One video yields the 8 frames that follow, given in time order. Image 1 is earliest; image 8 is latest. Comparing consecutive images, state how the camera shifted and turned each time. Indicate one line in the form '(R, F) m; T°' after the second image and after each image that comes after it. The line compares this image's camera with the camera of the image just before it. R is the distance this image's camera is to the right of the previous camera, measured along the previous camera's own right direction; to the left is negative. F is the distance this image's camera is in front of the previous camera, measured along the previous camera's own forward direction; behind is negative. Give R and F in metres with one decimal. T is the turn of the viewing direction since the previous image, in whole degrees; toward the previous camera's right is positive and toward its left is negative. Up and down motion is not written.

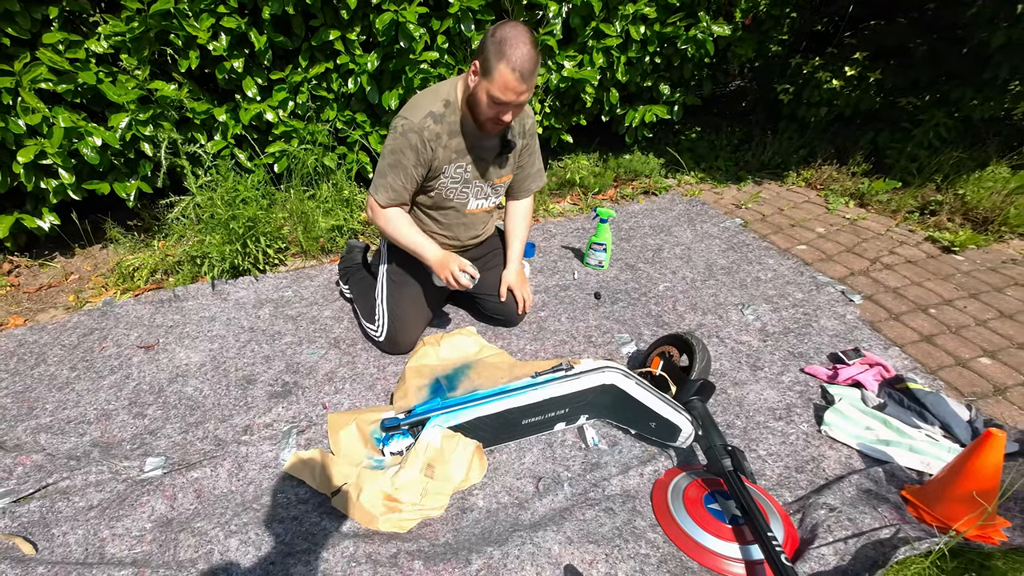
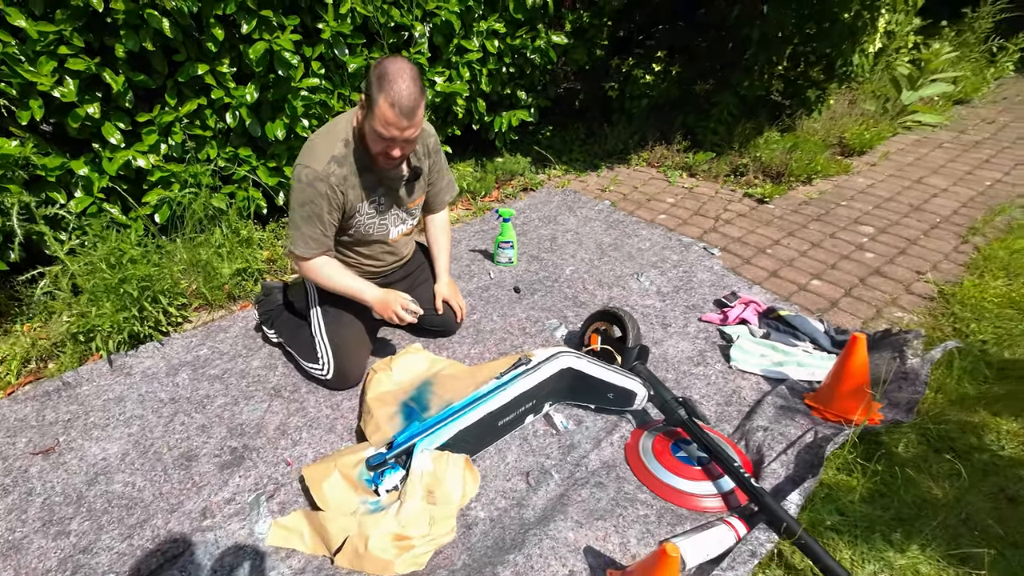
(-0.4, 0.0) m; +16°
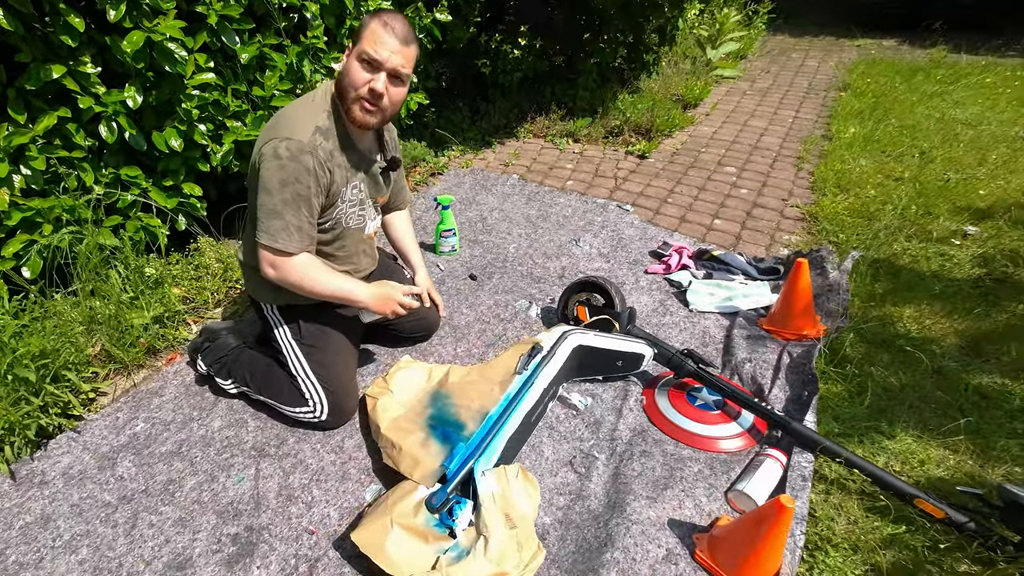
(-0.5, +0.3) m; +15°
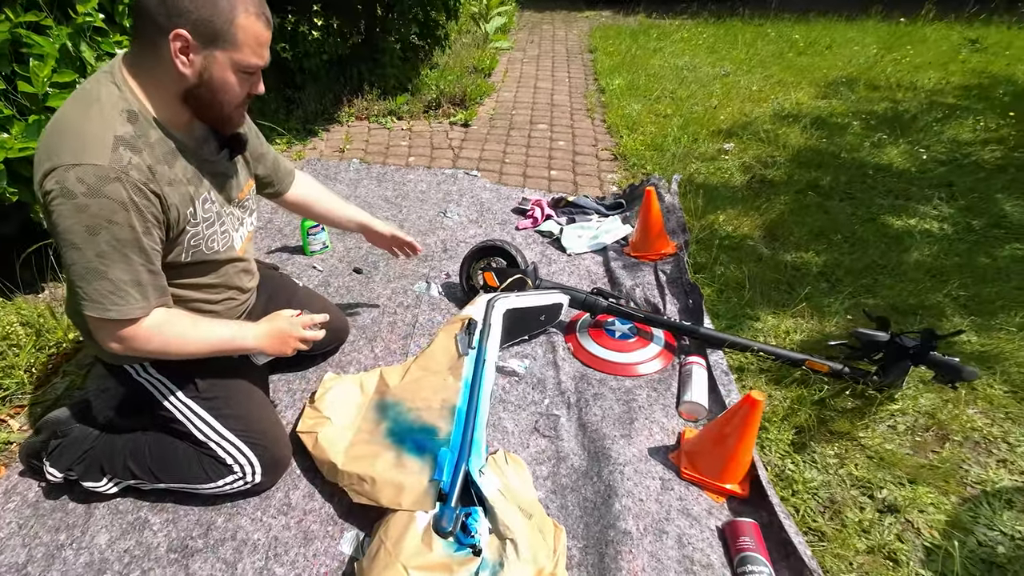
(-0.4, +0.2) m; +20°
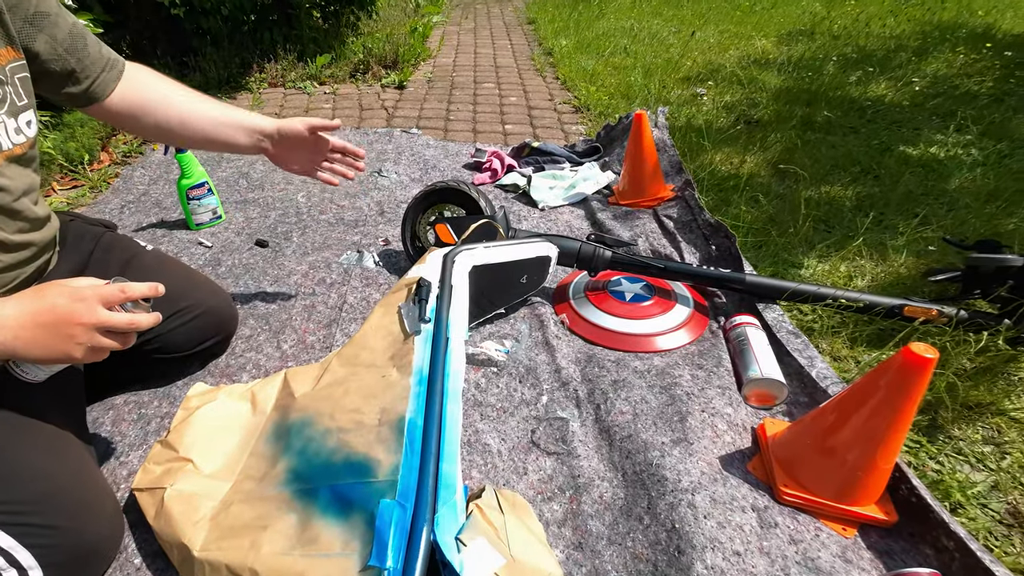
(0.0, +0.7) m; +5°
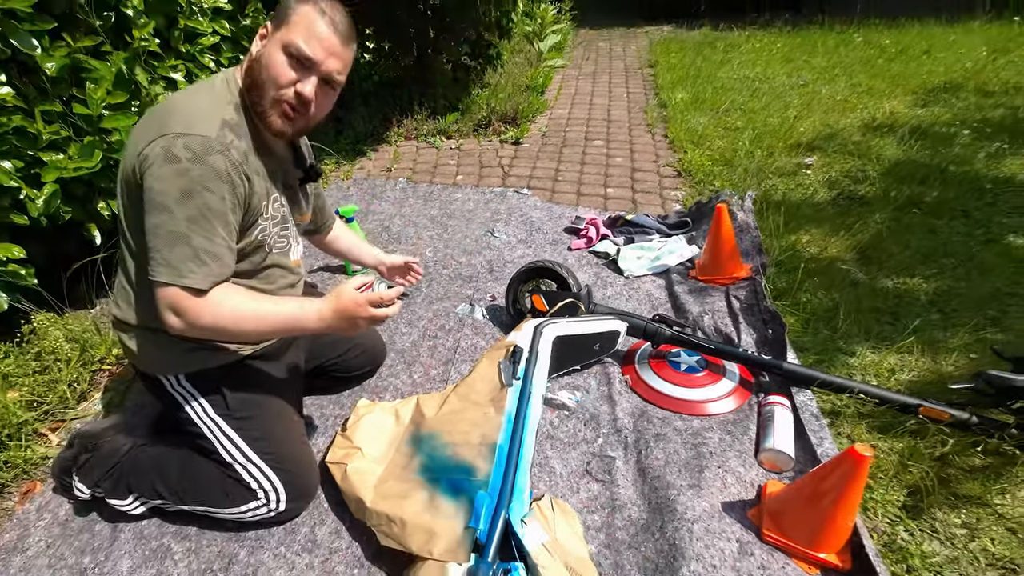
(+0.1, -0.5) m; -12°
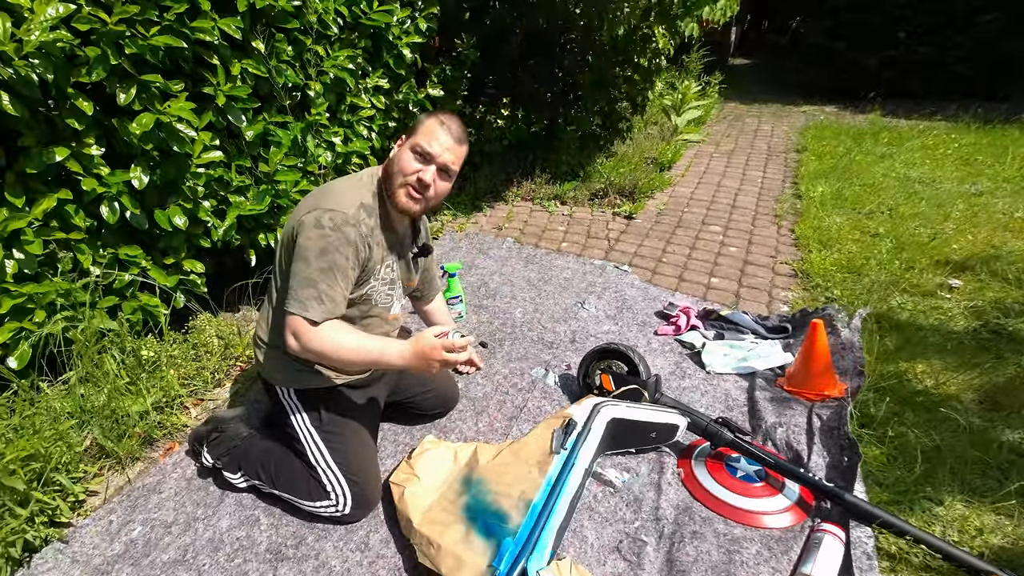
(+0.1, -0.2) m; -12°
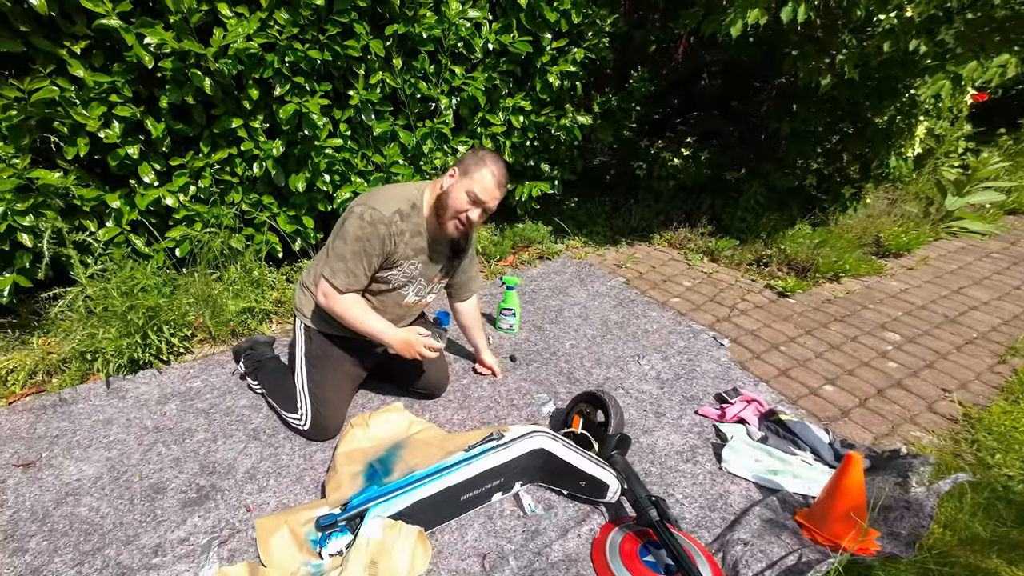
(+1.0, -0.1) m; -23°
